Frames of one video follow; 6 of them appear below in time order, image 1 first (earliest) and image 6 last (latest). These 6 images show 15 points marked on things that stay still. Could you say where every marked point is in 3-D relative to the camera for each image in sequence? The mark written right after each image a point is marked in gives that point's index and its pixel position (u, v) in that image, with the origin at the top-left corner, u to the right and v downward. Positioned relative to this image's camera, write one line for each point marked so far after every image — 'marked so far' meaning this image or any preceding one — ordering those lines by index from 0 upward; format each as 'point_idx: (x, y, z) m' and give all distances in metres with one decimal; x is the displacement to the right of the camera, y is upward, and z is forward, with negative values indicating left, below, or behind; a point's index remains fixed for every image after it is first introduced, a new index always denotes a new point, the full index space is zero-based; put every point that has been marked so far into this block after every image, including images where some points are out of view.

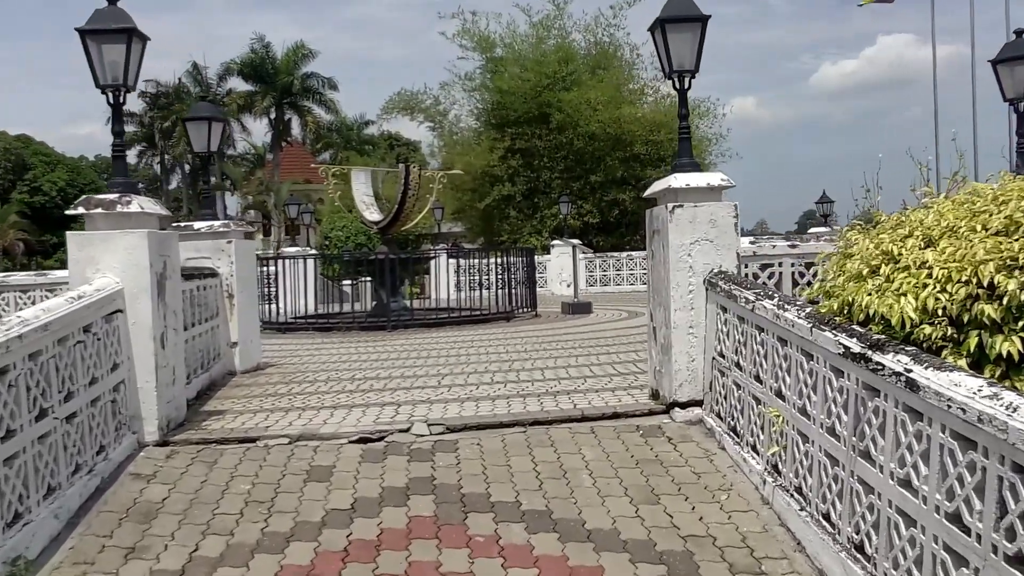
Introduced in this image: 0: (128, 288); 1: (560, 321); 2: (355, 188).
0: (-1.7, 0.0, +5.0) m
1: (+0.6, -0.4, +12.9) m
2: (-2.1, +1.3, +14.7) m
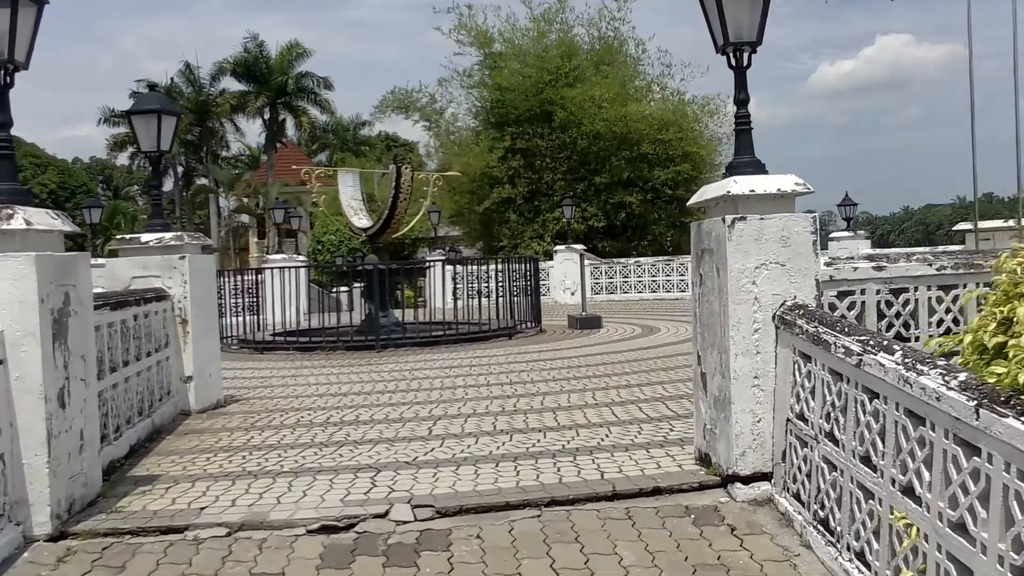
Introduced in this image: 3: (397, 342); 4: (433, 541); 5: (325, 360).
0: (-1.7, -0.1, +3.7) m
1: (+0.6, -0.5, +11.6) m
2: (-2.0, +1.2, +13.5) m
3: (-1.1, -0.5, +11.3) m
4: (-0.3, -0.8, +3.7) m
5: (-1.7, -0.7, +10.4) m
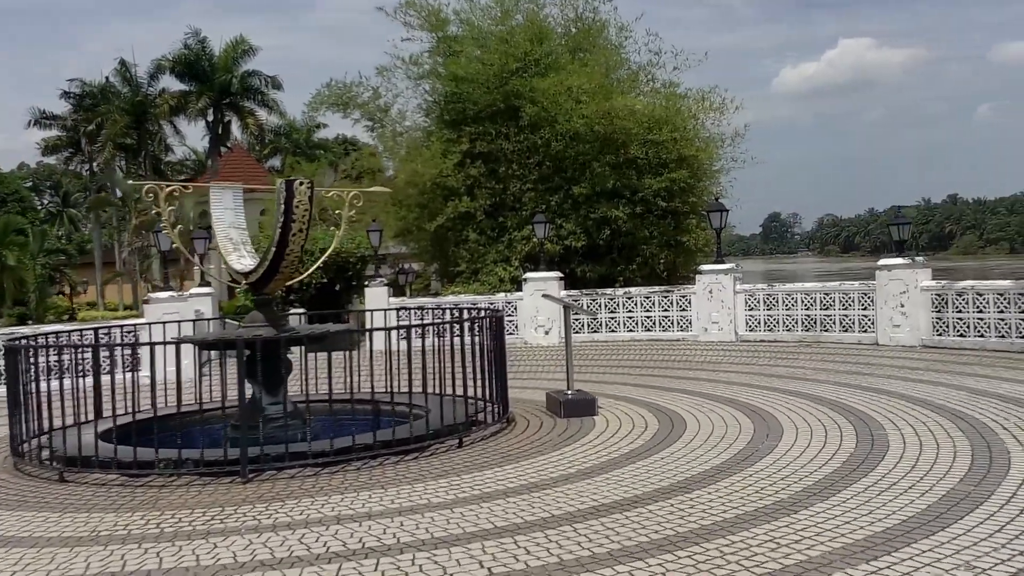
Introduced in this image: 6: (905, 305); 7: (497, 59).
0: (-1.8, -0.7, -0.5) m
1: (+0.3, -1.1, +7.5) m
2: (-2.4, +0.6, +9.3) m
3: (-1.5, -1.1, +7.1) m
4: (-0.4, -1.4, -0.4) m
5: (-2.0, -1.2, +6.2) m
6: (+4.8, -0.2, +13.8) m
7: (-0.2, +3.8, +18.5) m
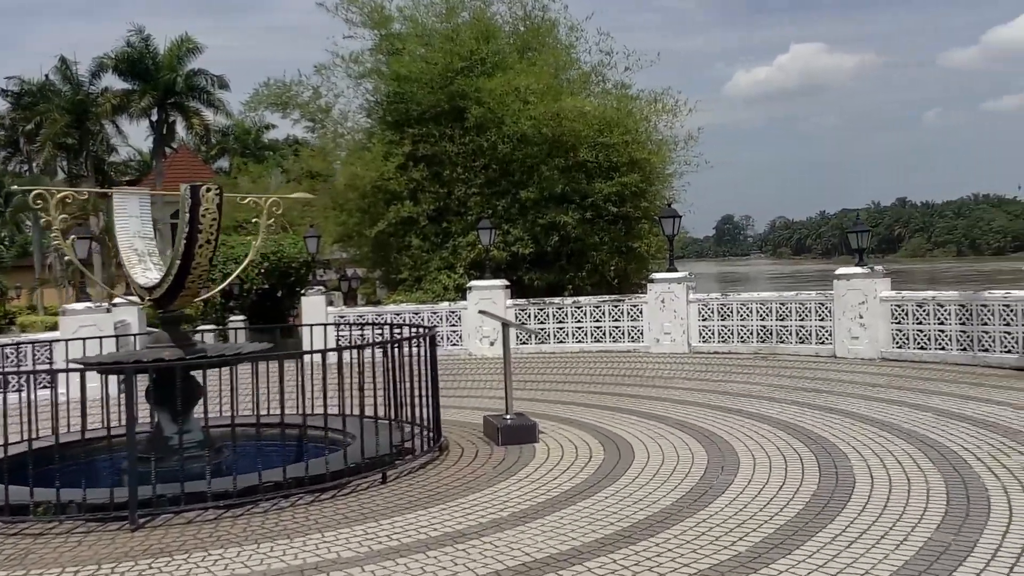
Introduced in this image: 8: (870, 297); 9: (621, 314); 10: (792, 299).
0: (-1.9, -0.8, -1.3) m
1: (-0.2, -1.2, +6.7) m
2: (-2.9, +0.5, +8.4) m
3: (-1.9, -1.2, +6.2) m
4: (-0.5, -1.5, -1.2) m
5: (-2.4, -1.3, +5.3) m
6: (+4.2, -0.3, +13.2) m
7: (-1.1, +3.6, +17.7) m
8: (+4.2, -0.1, +13.2) m
9: (+1.5, -0.4, +15.7) m
10: (+3.5, -0.1, +14.1) m
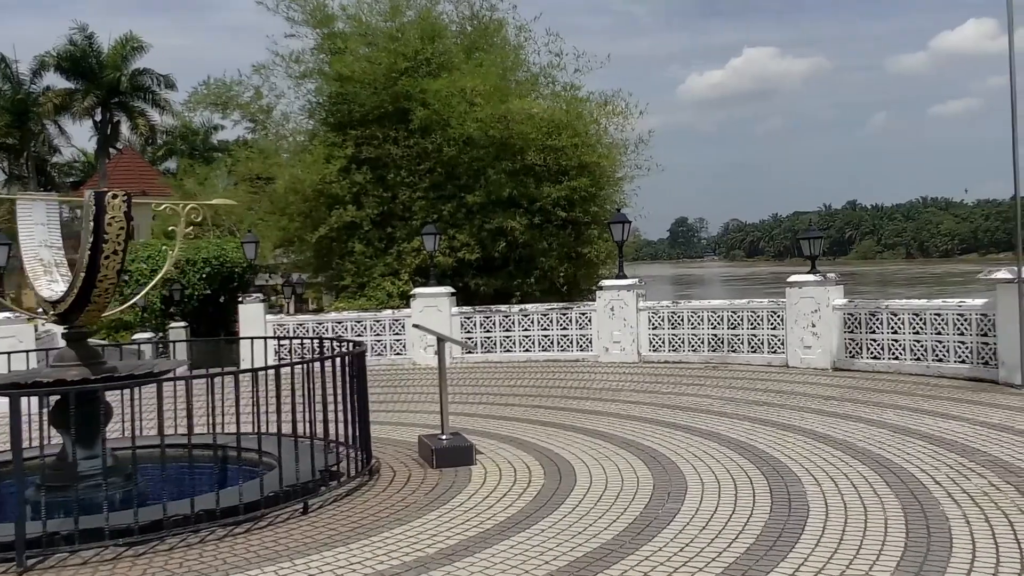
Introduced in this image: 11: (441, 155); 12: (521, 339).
0: (-1.9, -0.8, -1.9) m
1: (-0.5, -1.3, +6.2) m
2: (-3.4, +0.4, +7.8) m
3: (-2.2, -1.3, +5.7) m
4: (-0.5, -1.5, -1.7) m
5: (-2.7, -1.4, +4.8) m
6: (+3.5, -0.4, +12.9) m
7: (-1.9, +3.5, +17.2) m
8: (+3.6, -0.2, +12.8) m
9: (+0.8, -0.5, +15.3) m
10: (+2.8, -0.2, +13.8) m
11: (-1.1, +2.0, +17.3) m
12: (+0.1, -0.7, +15.6) m
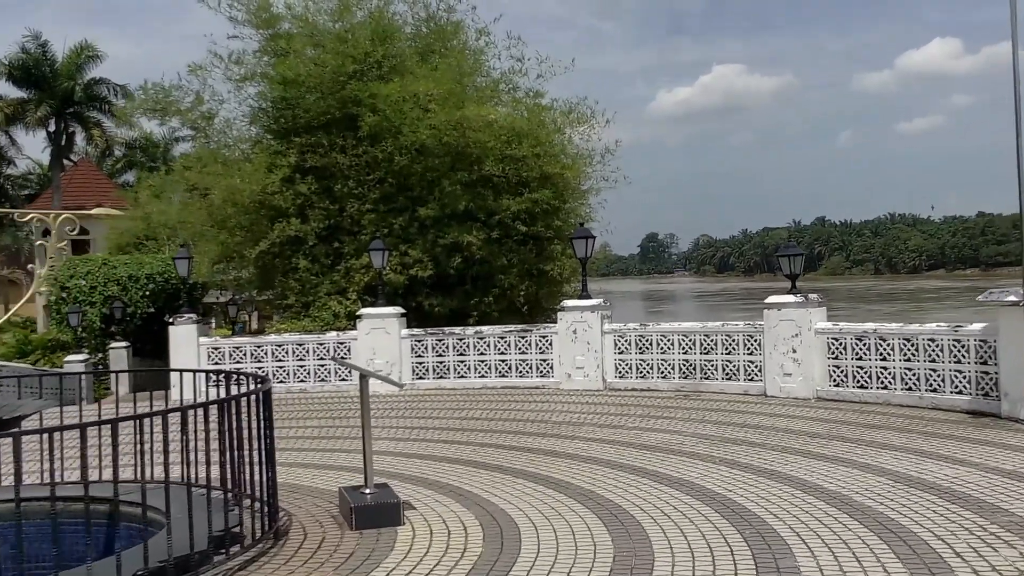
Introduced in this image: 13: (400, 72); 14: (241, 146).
0: (-2.1, -0.9, -3.2) m
1: (-0.9, -1.4, +5.0) m
2: (-3.8, +0.2, +6.5) m
3: (-2.6, -1.4, +4.4) m
4: (-0.7, -1.6, -3.0) m
5: (-3.0, -1.5, +3.4) m
6: (+3.0, -0.7, +11.8) m
7: (-2.6, +3.3, +15.9) m
8: (+3.0, -0.4, +11.7) m
9: (+0.2, -0.7, +14.0) m
10: (+2.3, -0.5, +12.6) m
11: (-1.7, +1.8, +16.0) m
12: (-0.5, -1.0, +14.3) m
13: (-1.7, +3.2, +16.5) m
14: (-4.3, +2.3, +18.0) m
